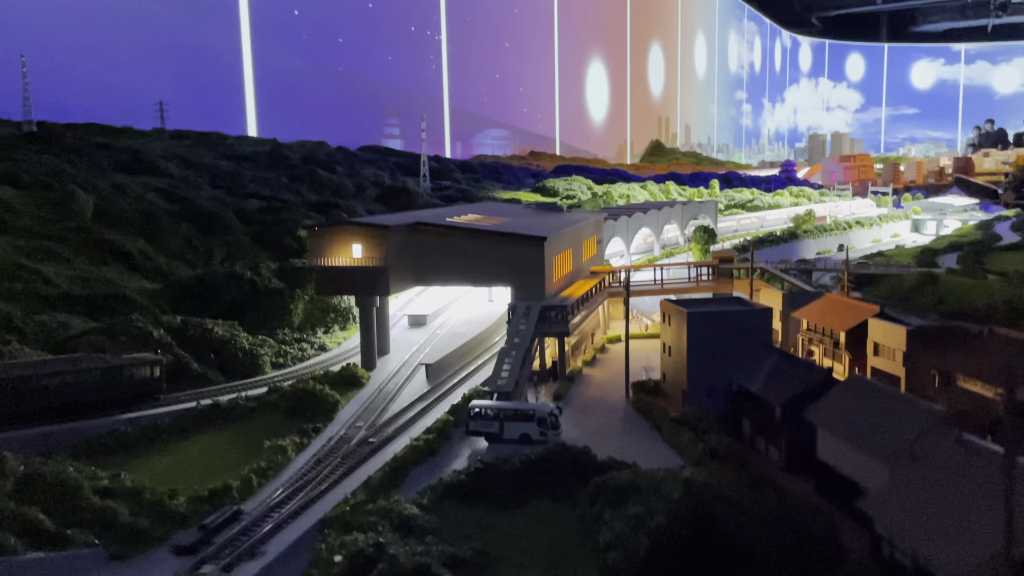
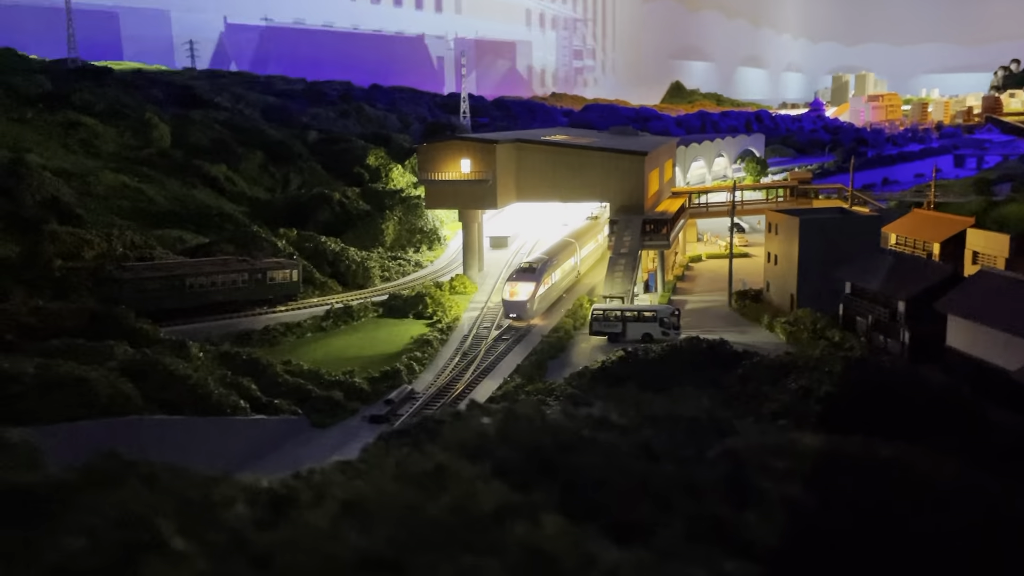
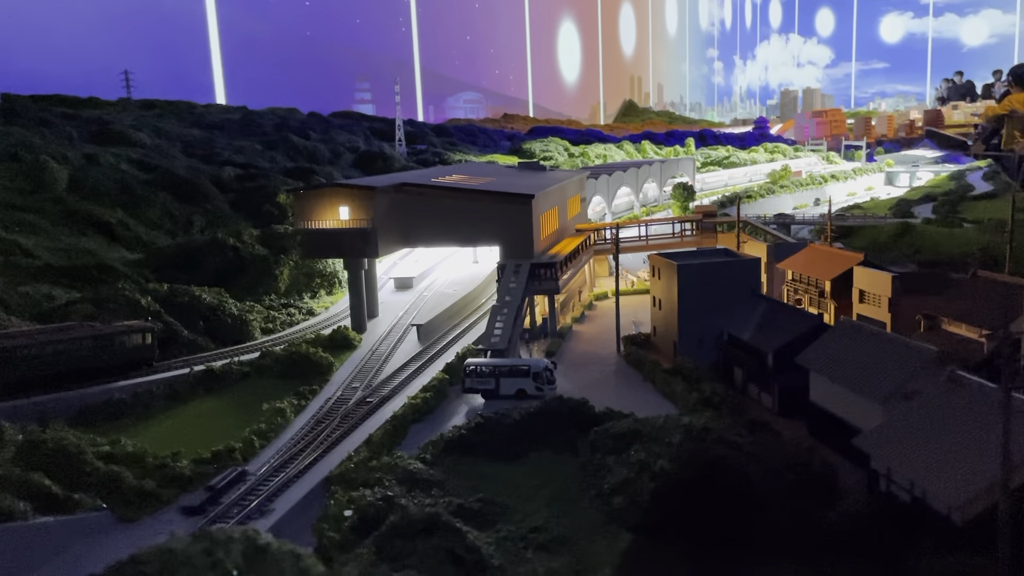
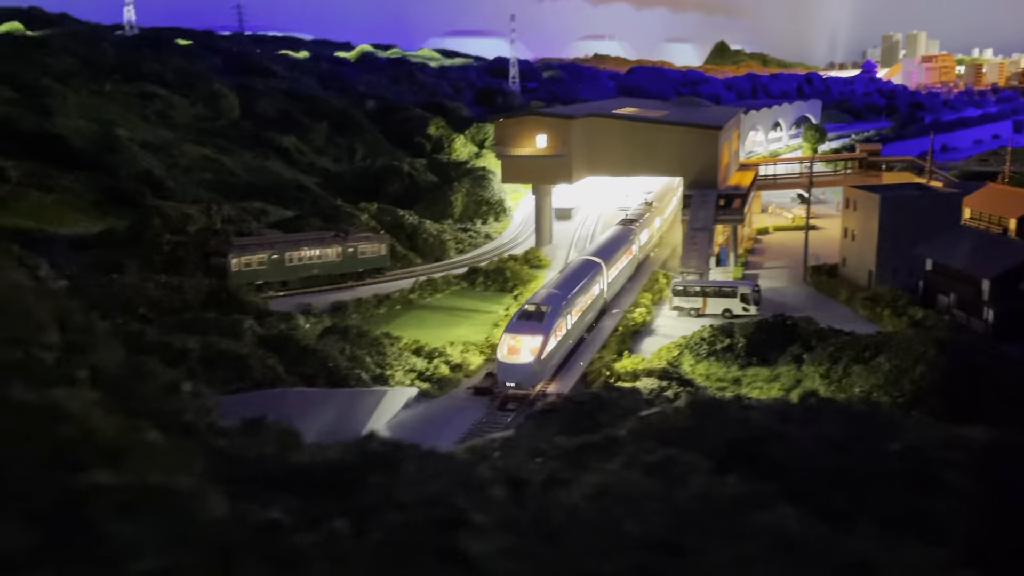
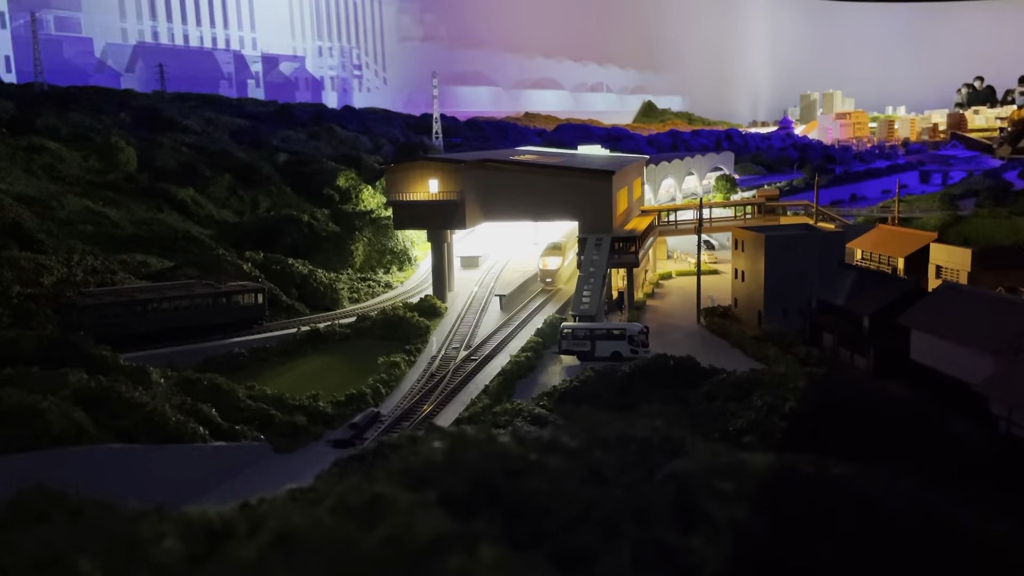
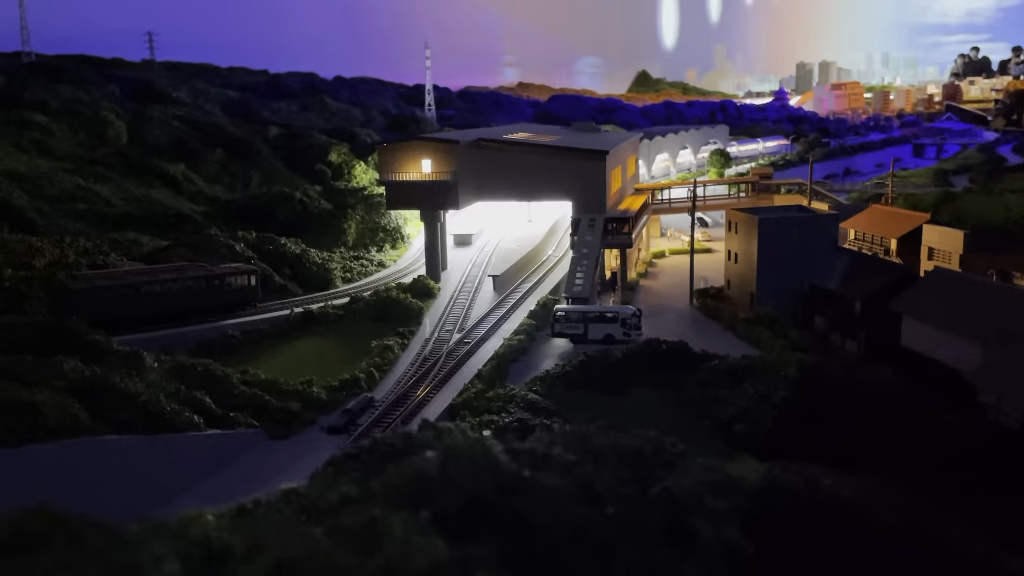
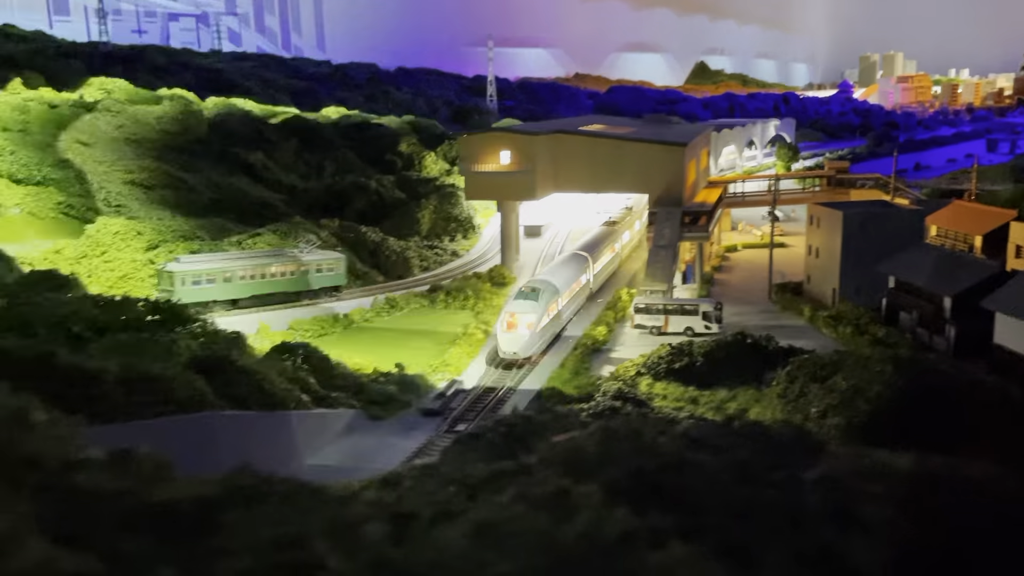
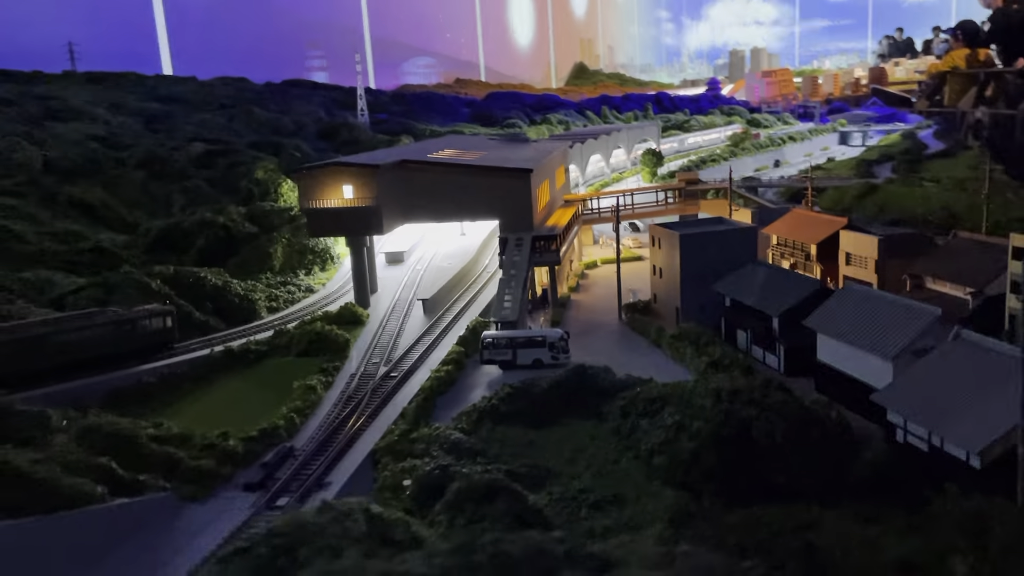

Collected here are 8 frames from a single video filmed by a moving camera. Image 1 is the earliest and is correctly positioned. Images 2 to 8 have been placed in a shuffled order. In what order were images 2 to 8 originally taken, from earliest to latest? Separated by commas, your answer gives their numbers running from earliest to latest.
3, 8, 6, 5, 2, 7, 4
